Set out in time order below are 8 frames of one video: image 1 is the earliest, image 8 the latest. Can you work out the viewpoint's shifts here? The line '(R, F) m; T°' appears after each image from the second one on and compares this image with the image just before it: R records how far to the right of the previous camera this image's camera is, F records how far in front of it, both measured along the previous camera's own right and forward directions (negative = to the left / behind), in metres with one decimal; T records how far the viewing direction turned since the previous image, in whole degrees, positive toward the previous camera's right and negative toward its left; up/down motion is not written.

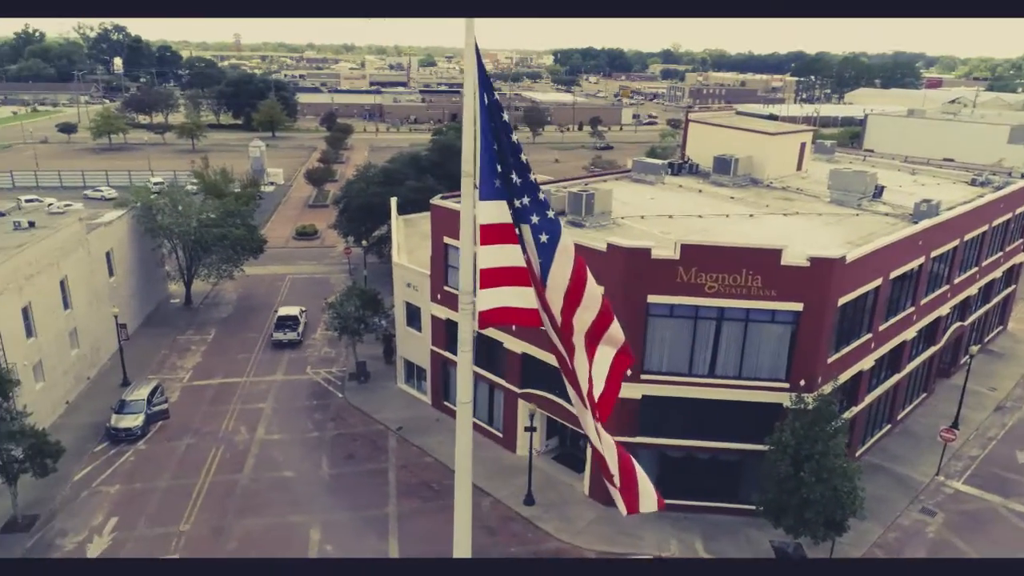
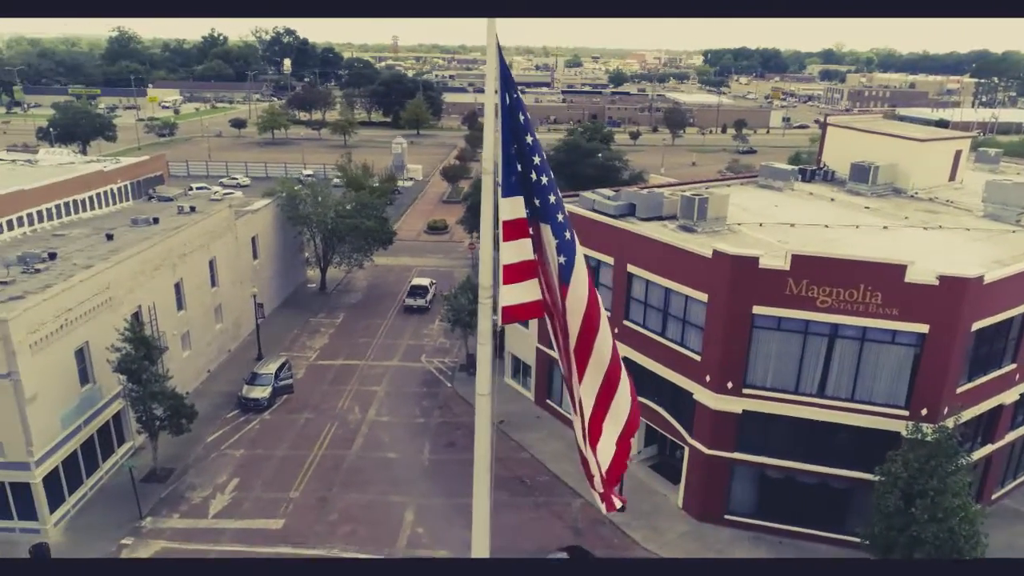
(+1.0, 0.0) m; -11°
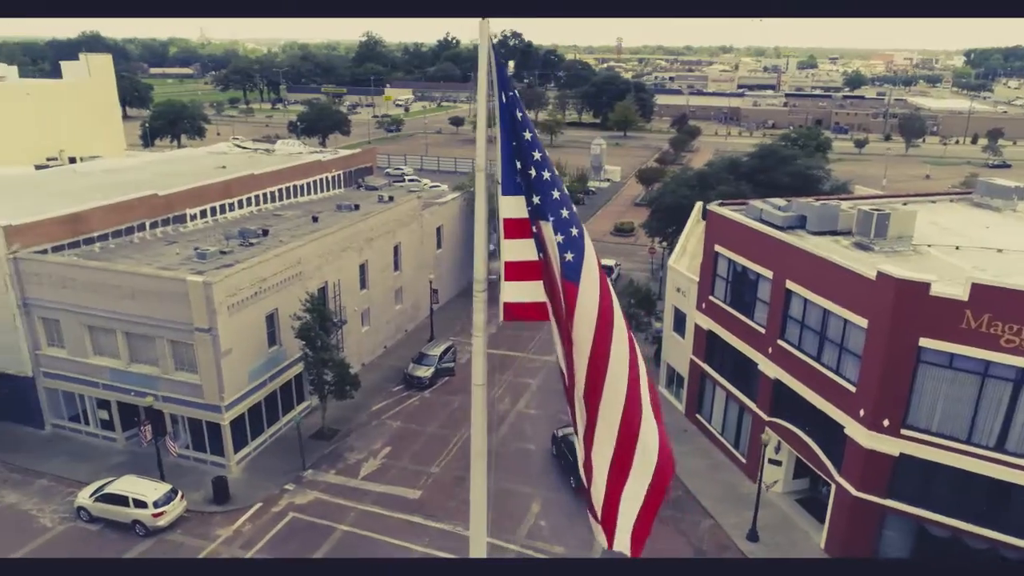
(+1.9, +0.1) m; -16°
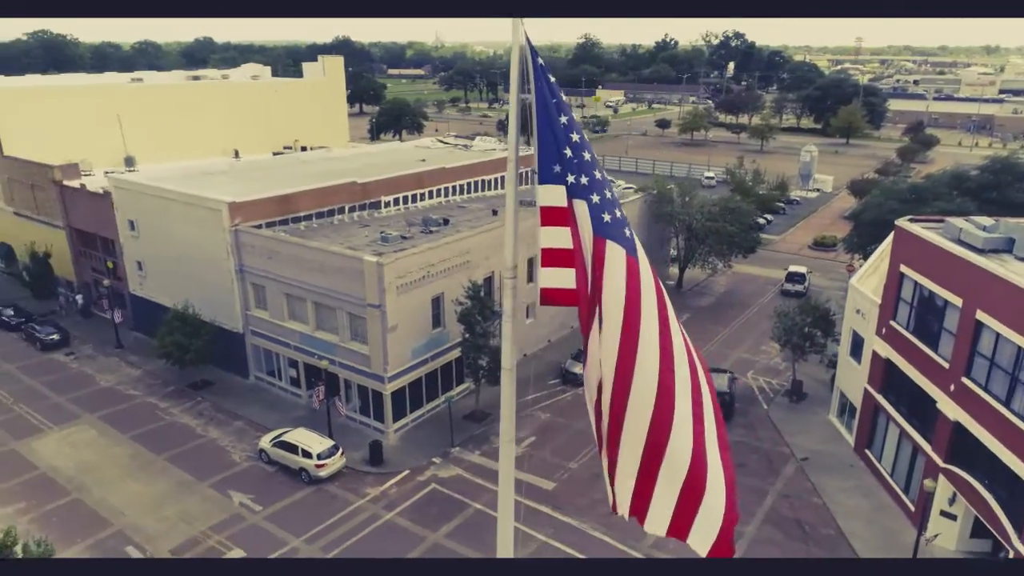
(+1.6, 0.0) m; -16°
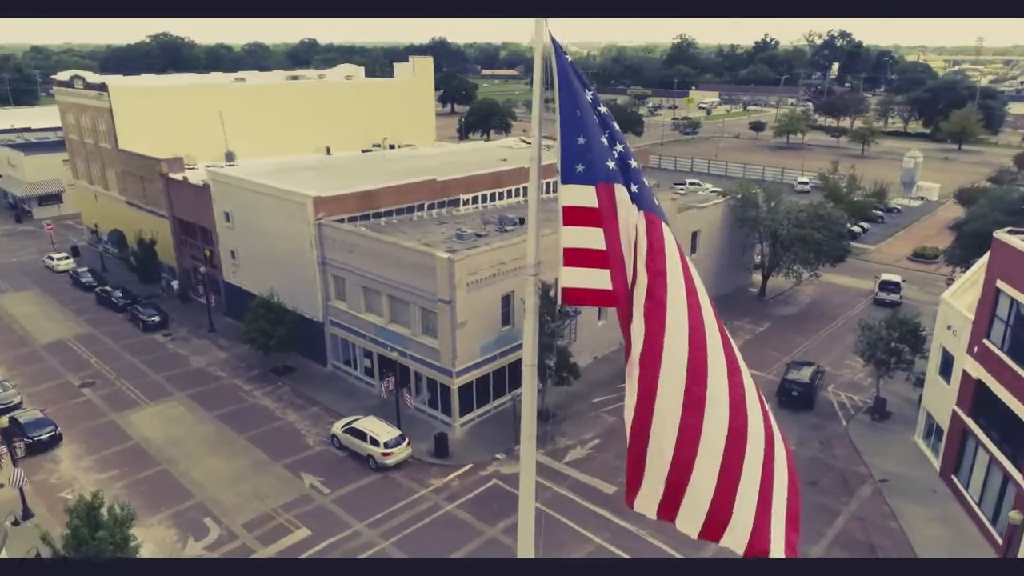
(+0.6, -0.1) m; -7°
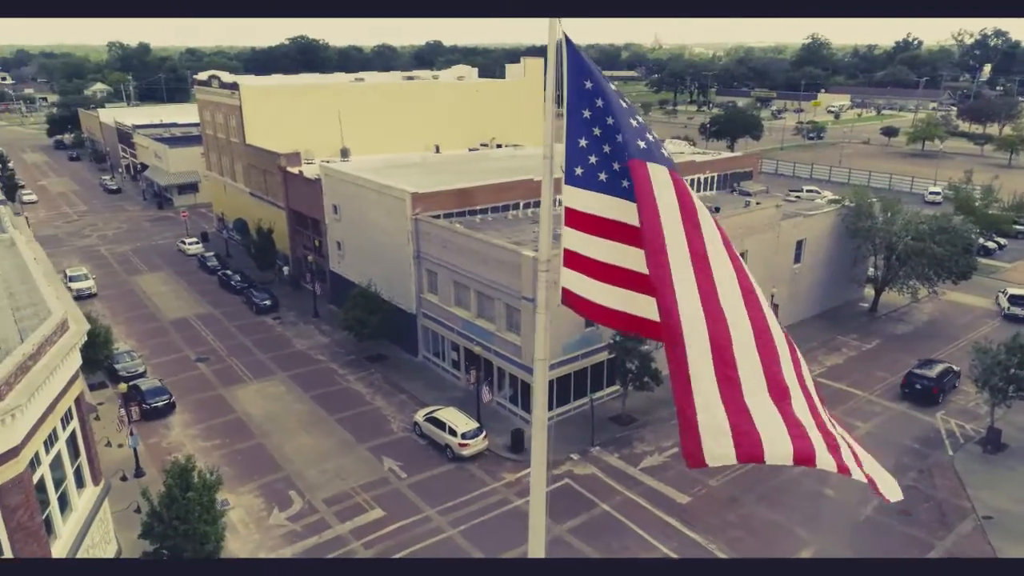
(+1.0, -0.1) m; -9°
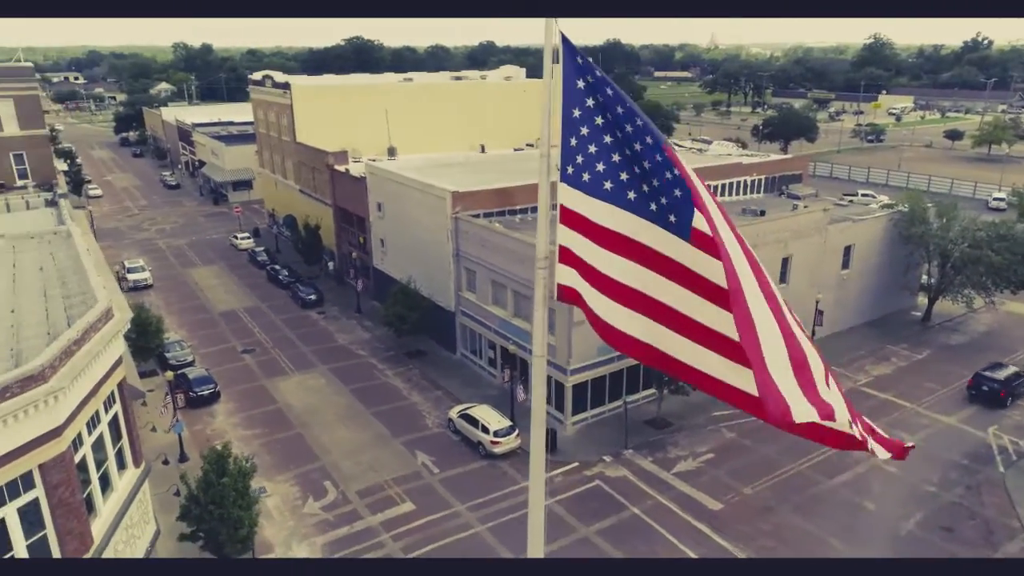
(+0.5, -0.1) m; -4°
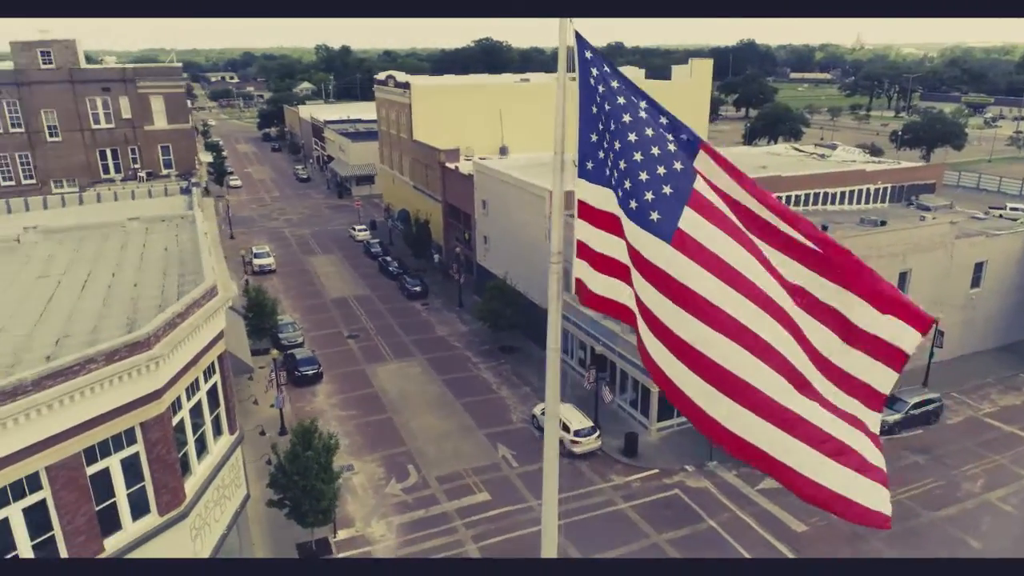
(+1.1, -0.1) m; -9°
